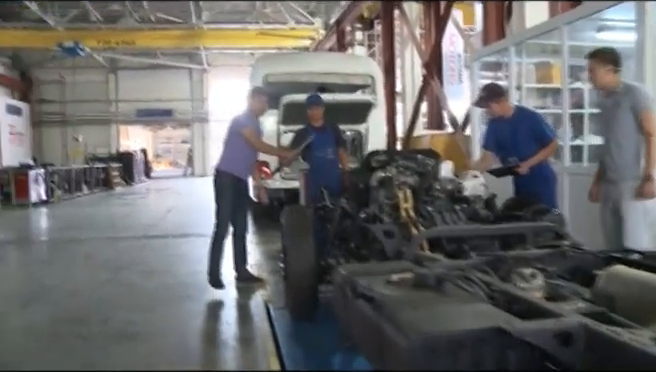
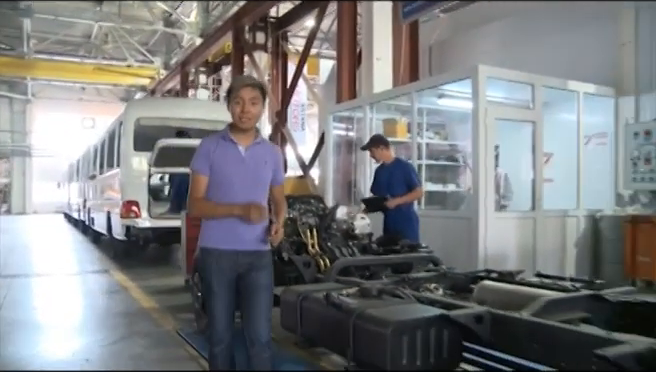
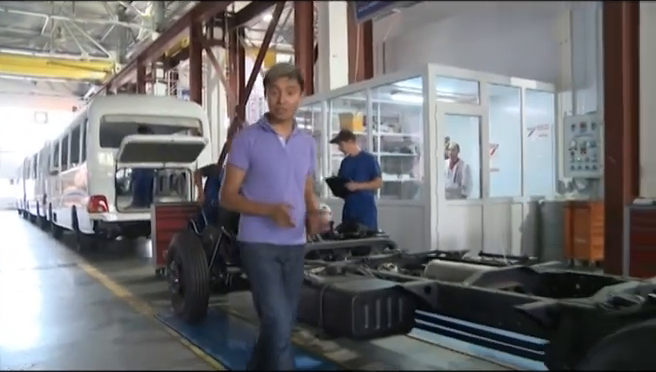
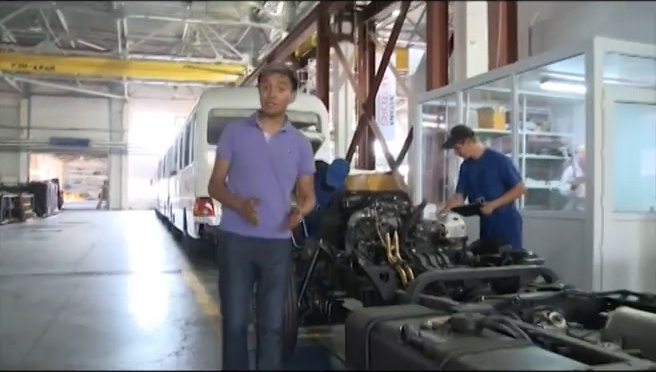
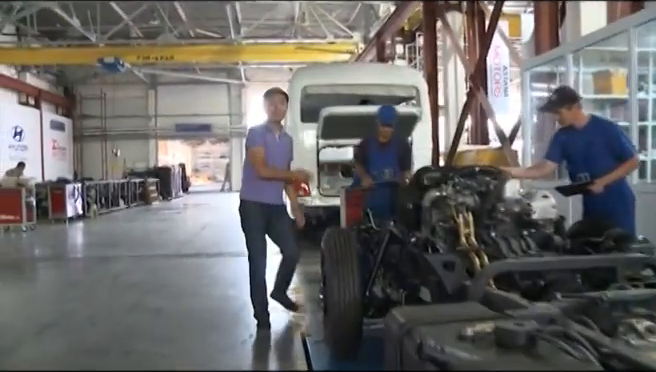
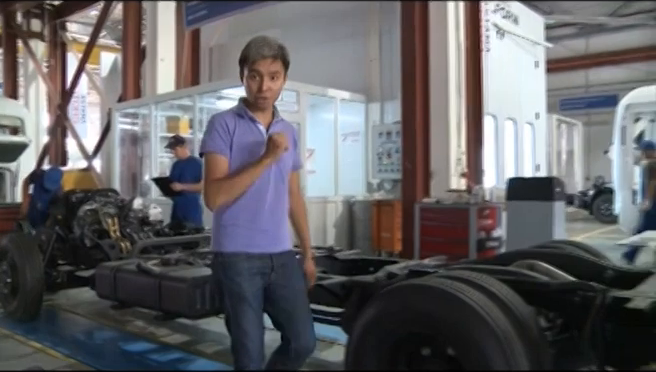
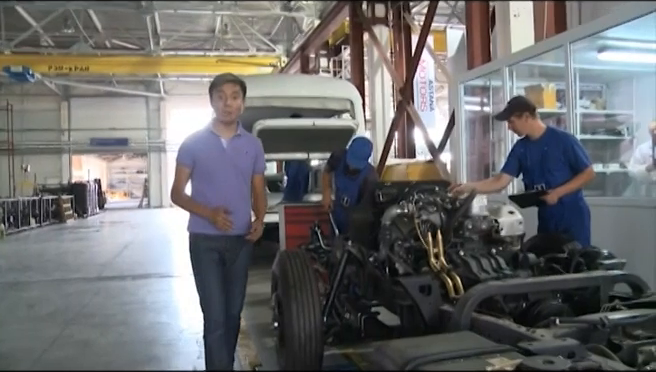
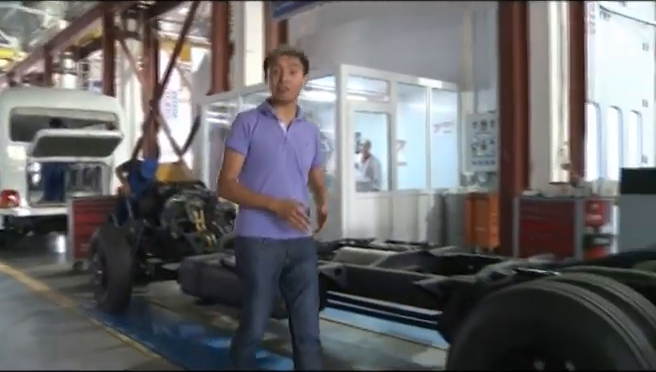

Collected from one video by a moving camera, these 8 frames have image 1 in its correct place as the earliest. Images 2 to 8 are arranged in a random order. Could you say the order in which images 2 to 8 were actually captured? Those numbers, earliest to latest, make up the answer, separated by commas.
5, 7, 4, 2, 3, 8, 6
